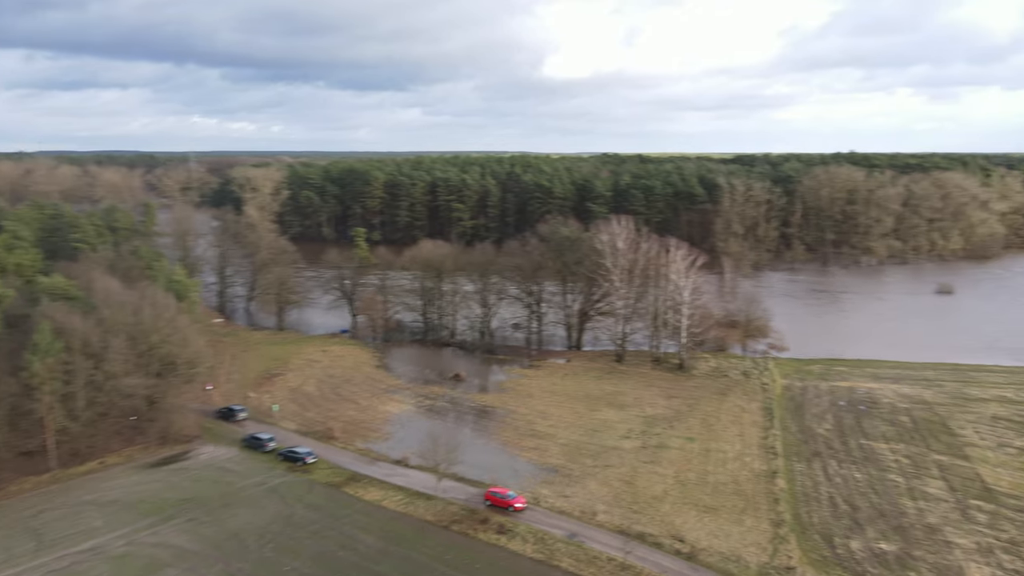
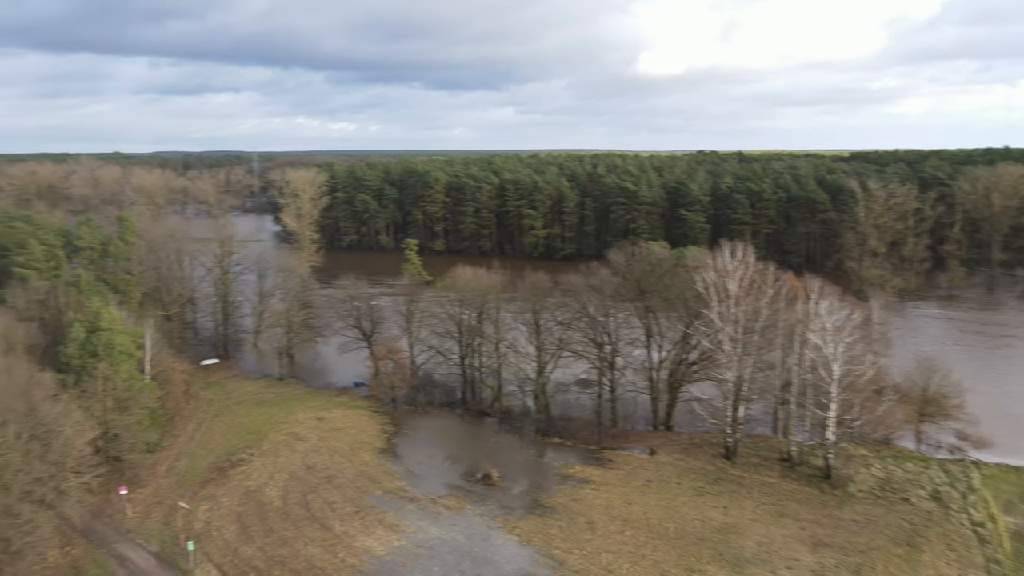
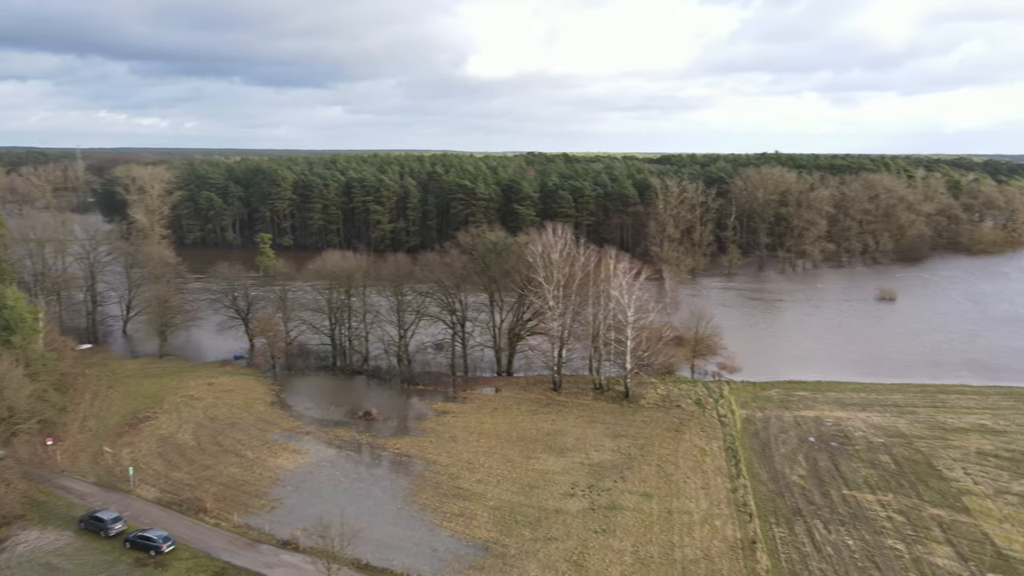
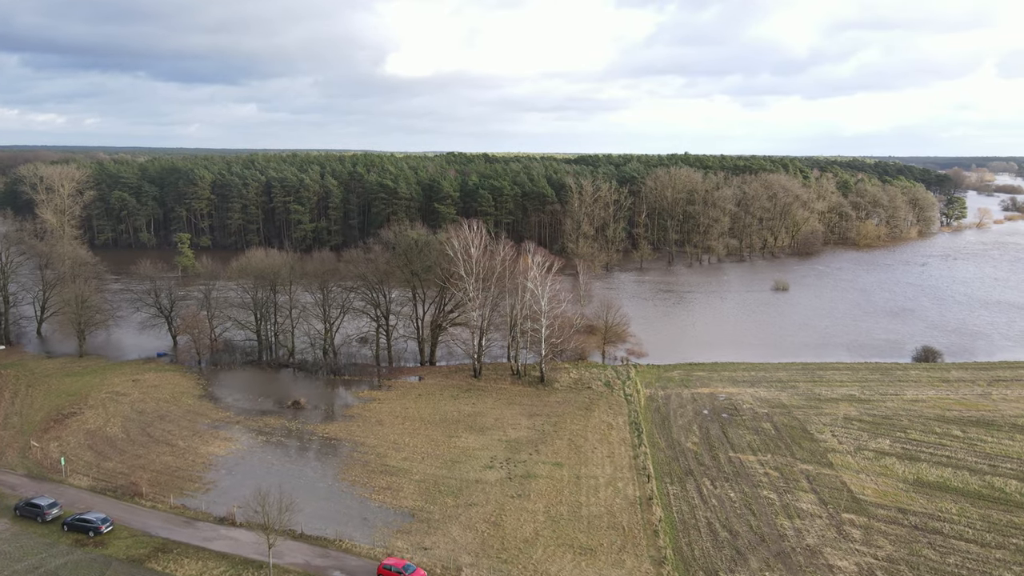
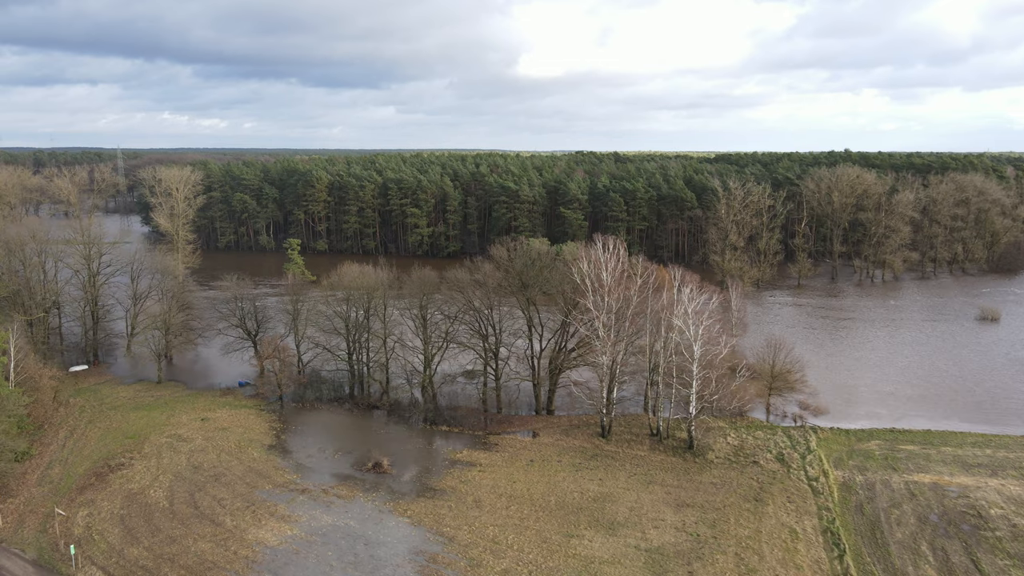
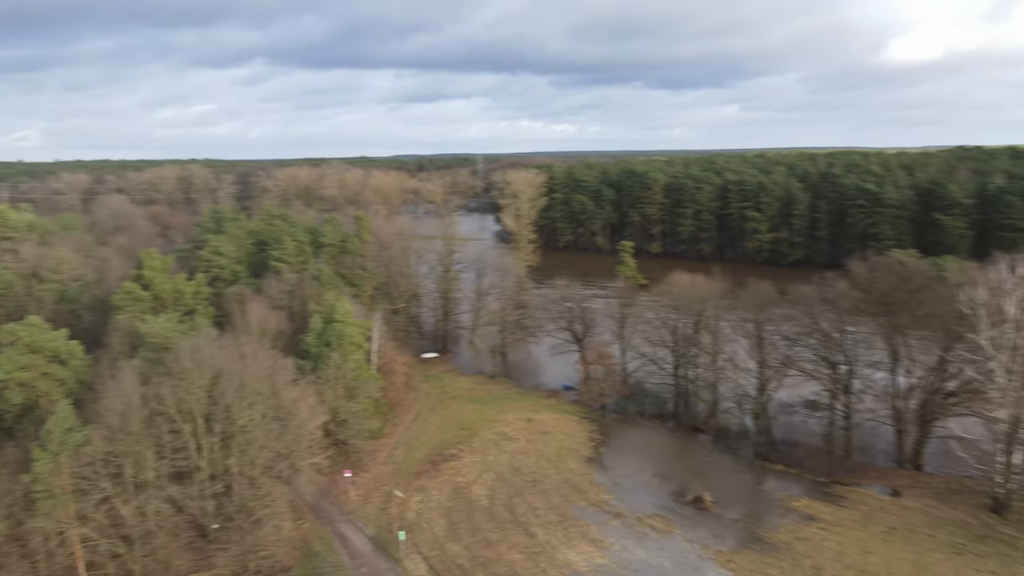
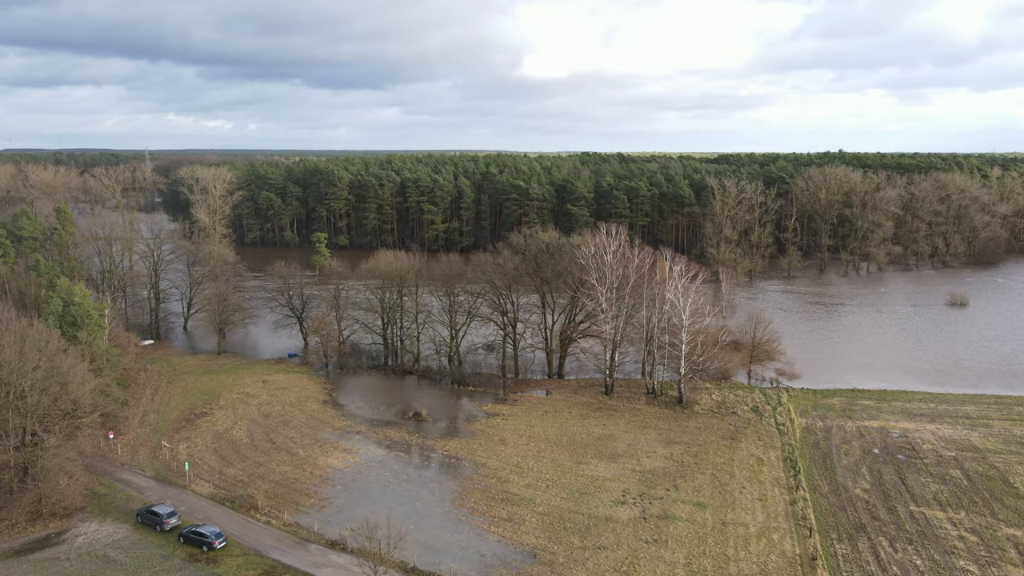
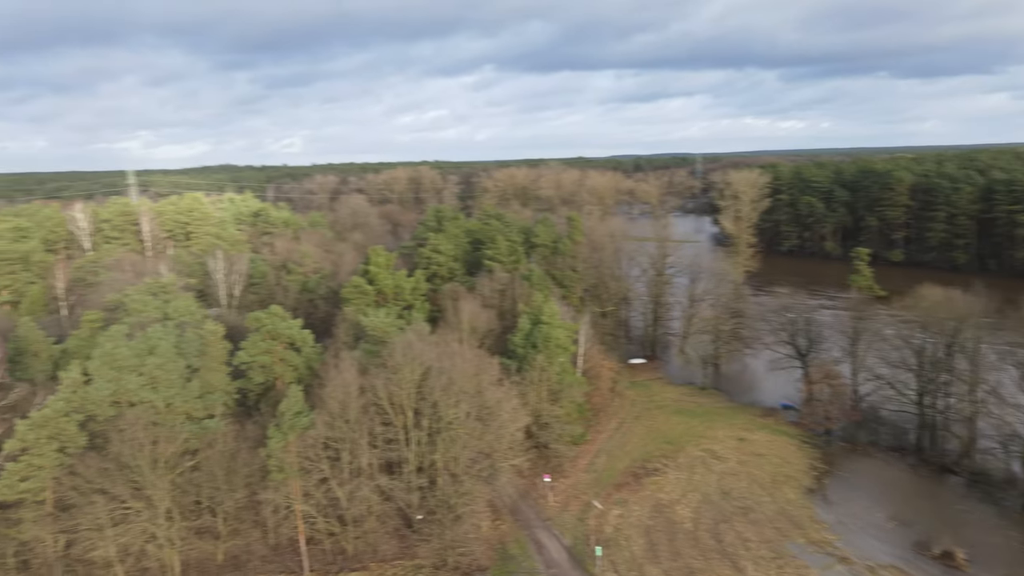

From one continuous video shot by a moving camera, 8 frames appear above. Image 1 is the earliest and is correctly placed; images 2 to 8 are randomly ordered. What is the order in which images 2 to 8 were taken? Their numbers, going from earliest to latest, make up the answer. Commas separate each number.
4, 3, 7, 5, 2, 6, 8
